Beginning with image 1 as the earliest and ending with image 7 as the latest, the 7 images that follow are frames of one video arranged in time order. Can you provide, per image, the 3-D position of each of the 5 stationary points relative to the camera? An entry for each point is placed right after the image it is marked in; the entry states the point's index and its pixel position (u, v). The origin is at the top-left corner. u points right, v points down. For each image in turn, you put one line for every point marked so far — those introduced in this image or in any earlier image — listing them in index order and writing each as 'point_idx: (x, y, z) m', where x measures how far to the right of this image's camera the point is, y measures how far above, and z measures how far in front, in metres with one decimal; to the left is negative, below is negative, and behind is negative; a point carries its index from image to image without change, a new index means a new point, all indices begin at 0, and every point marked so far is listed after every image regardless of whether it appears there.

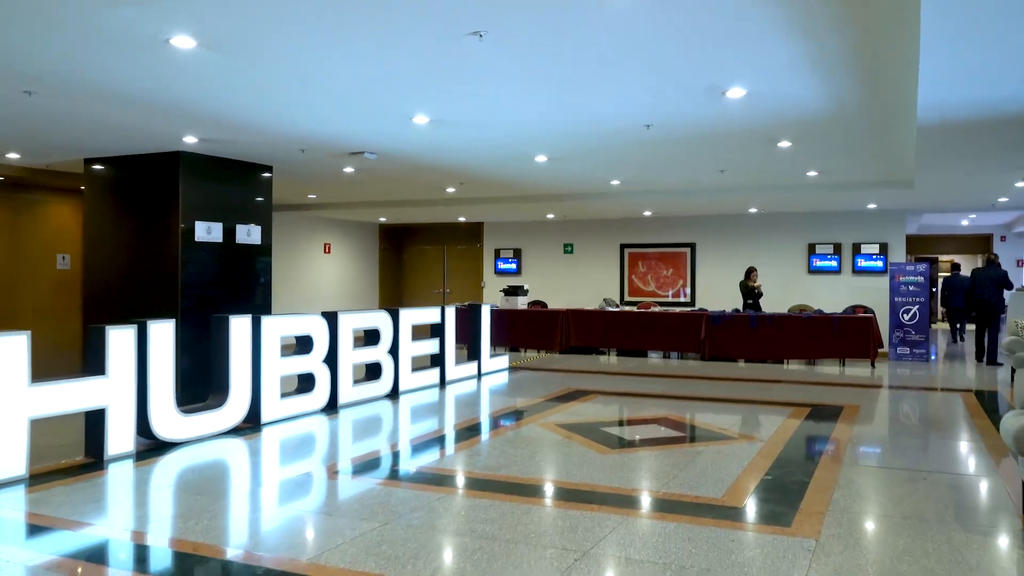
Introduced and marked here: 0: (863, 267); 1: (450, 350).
0: (+4.2, +0.2, +10.4) m
1: (-0.6, -0.6, +8.1) m
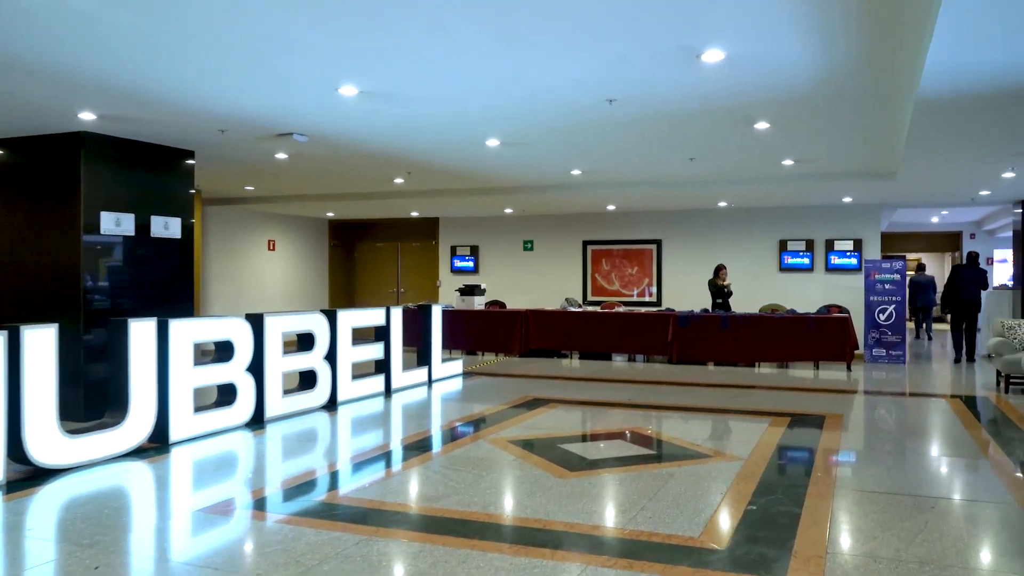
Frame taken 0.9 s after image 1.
0: (+3.7, +0.3, +9.9) m
1: (-1.0, -0.6, +7.4) m
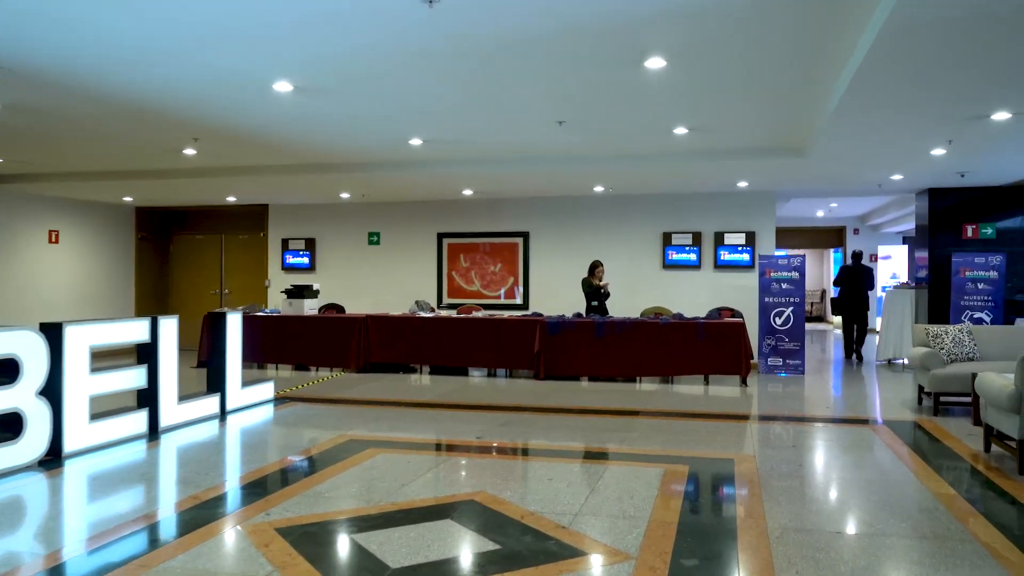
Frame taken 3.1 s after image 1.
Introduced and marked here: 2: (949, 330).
0: (+2.1, +0.3, +8.6) m
1: (-2.2, -0.6, +5.5) m
2: (+3.1, -0.3, +6.1) m
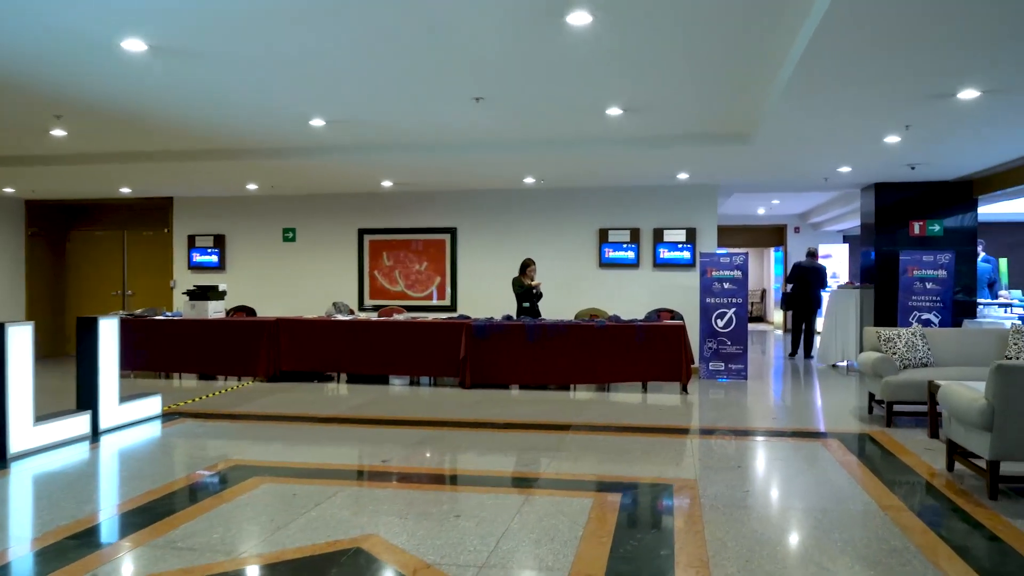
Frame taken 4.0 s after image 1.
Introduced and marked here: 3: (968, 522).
0: (+1.4, +0.3, +8.1) m
1: (-2.6, -0.6, +4.7) m
2: (+2.5, -0.3, +5.6) m
3: (+1.8, -0.9, +3.3) m
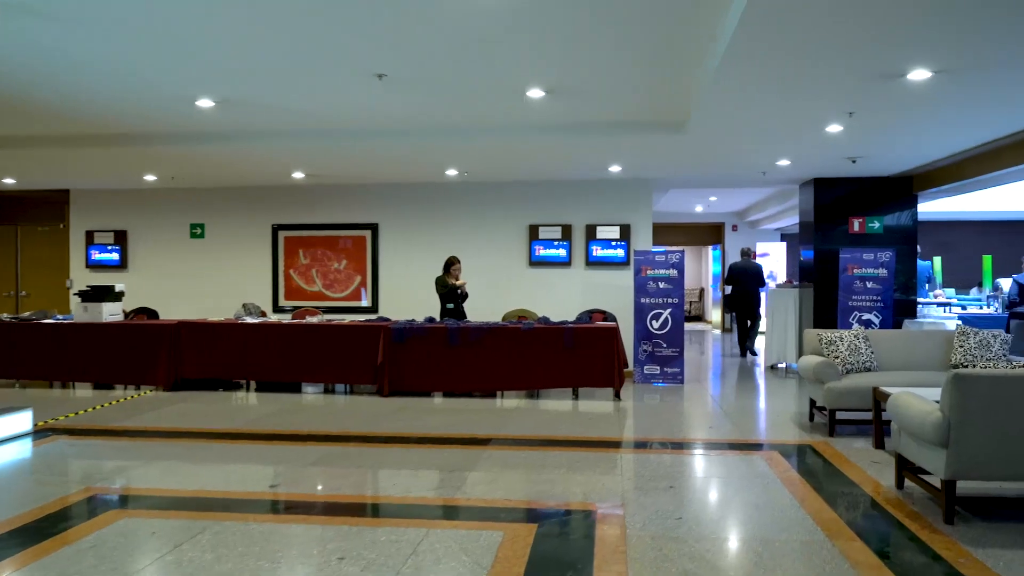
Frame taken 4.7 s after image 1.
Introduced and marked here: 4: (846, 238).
0: (+0.8, +0.3, +7.7) m
1: (-3.1, -0.6, +4.0) m
2: (+2.0, -0.3, +5.3) m
3: (+1.4, -0.9, +2.9) m
4: (+3.0, +0.5, +7.7) m
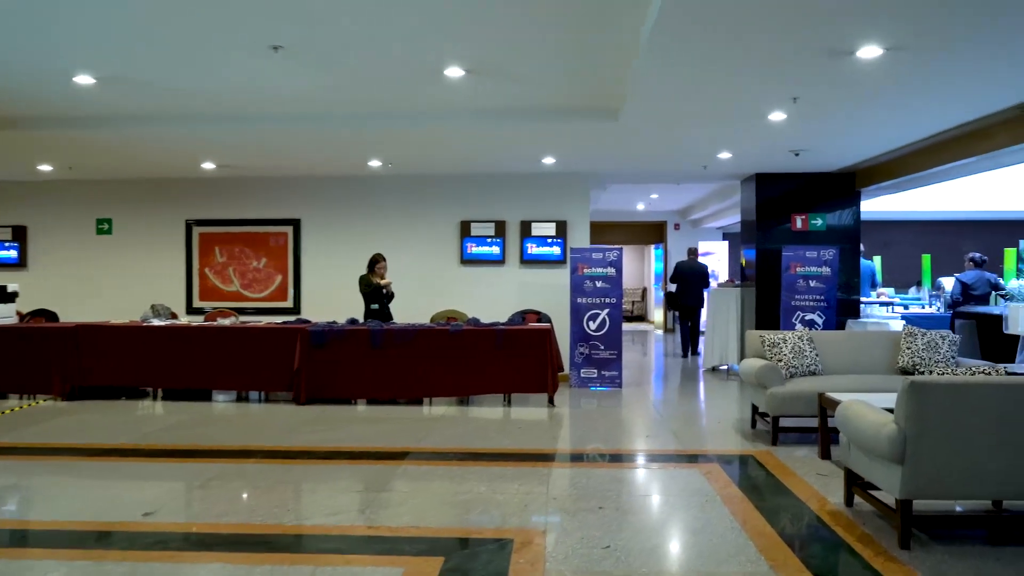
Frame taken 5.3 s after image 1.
0: (+0.2, +0.3, +7.3) m
1: (-3.4, -0.6, +3.4) m
2: (+1.6, -0.3, +5.0) m
3: (+1.1, -0.9, +2.6) m
4: (+2.4, +0.5, +7.5) m
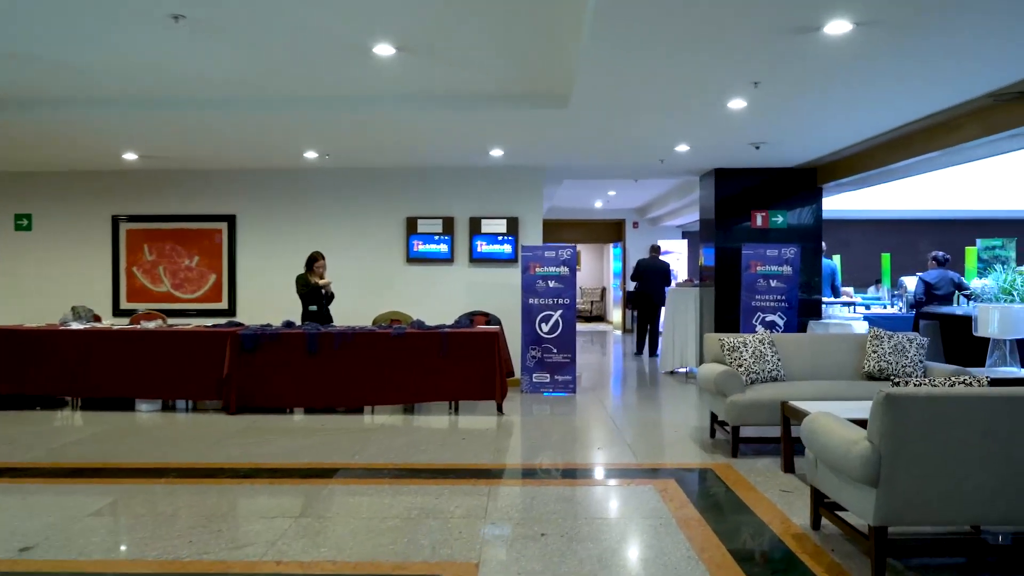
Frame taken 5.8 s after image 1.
0: (-0.2, +0.3, +7.0) m
1: (-3.7, -0.6, +2.9) m
2: (+1.3, -0.3, +4.7) m
3: (+0.9, -0.9, +2.3) m
4: (+2.0, +0.5, +7.2) m
